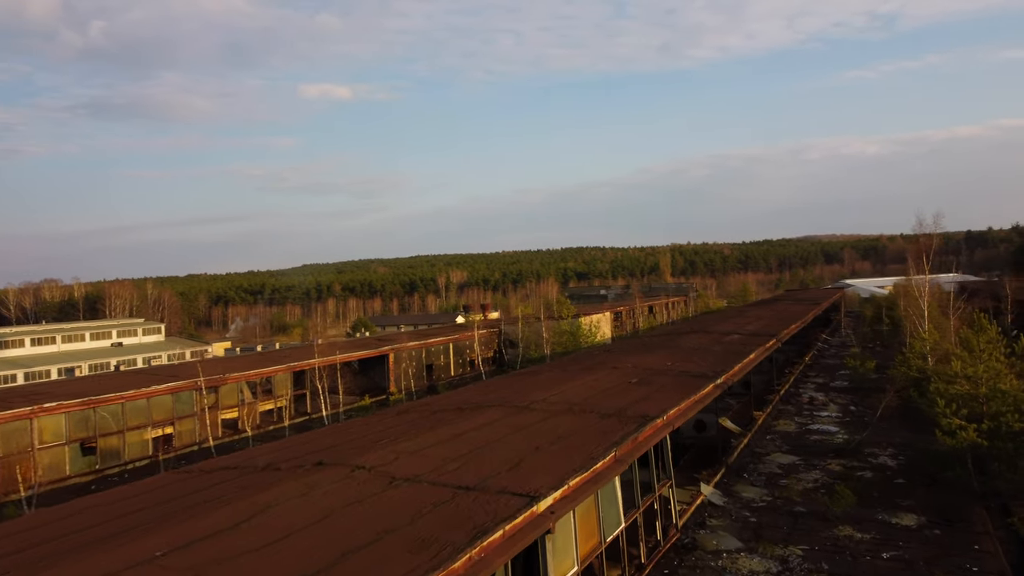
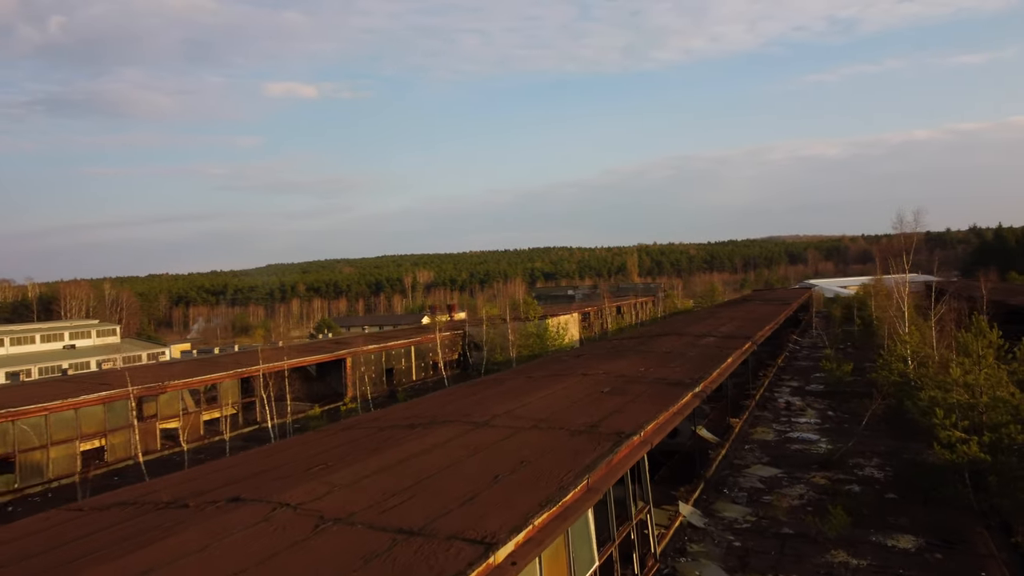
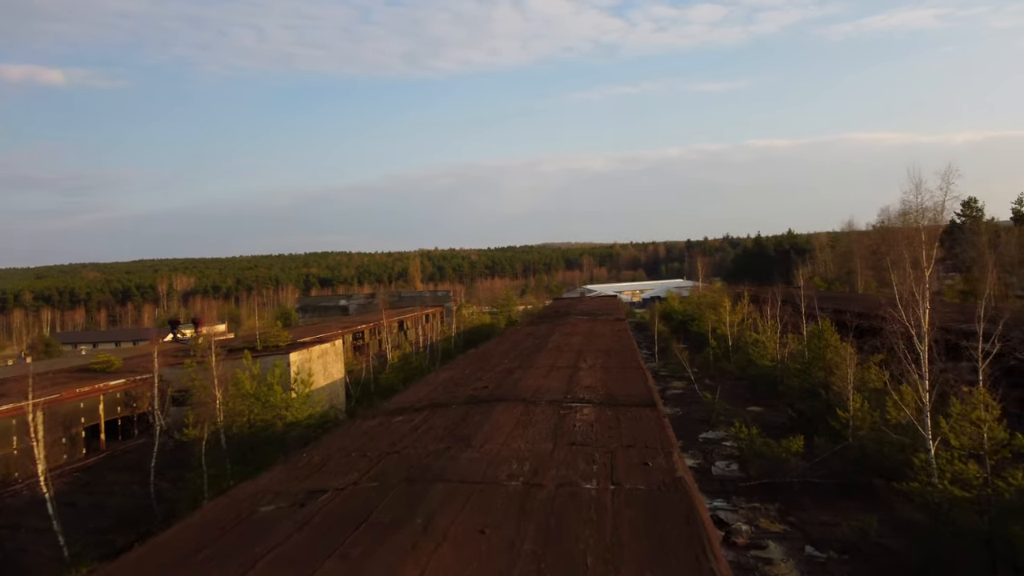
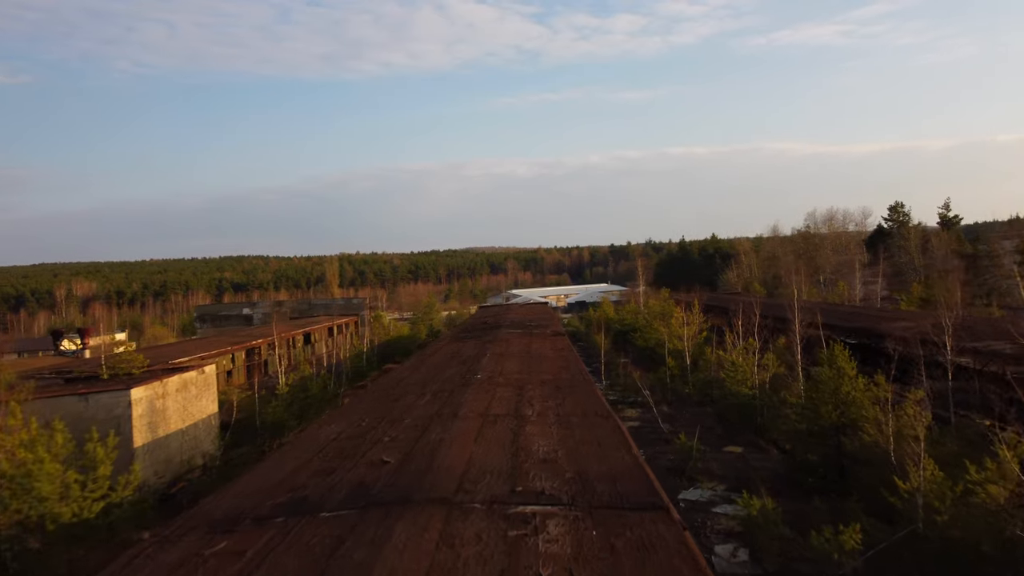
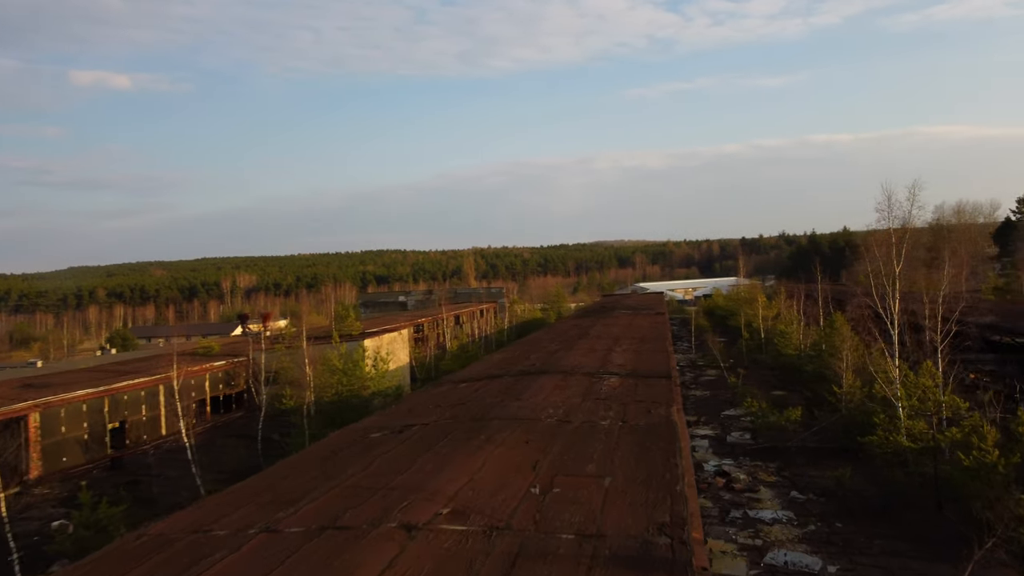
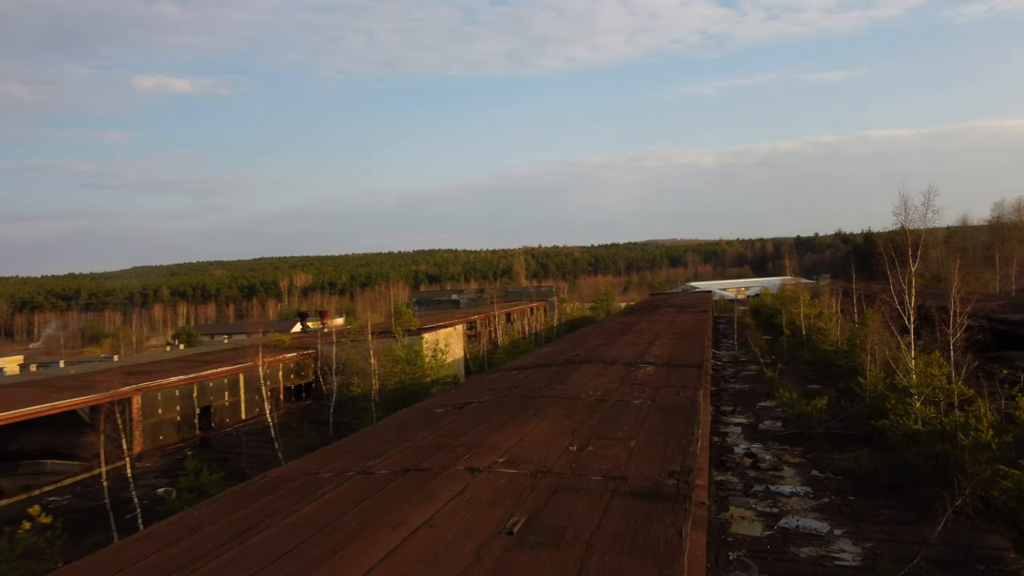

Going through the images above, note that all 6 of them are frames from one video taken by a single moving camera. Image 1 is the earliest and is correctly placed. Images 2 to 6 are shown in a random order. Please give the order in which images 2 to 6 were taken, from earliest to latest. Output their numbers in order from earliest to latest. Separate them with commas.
2, 6, 5, 3, 4
